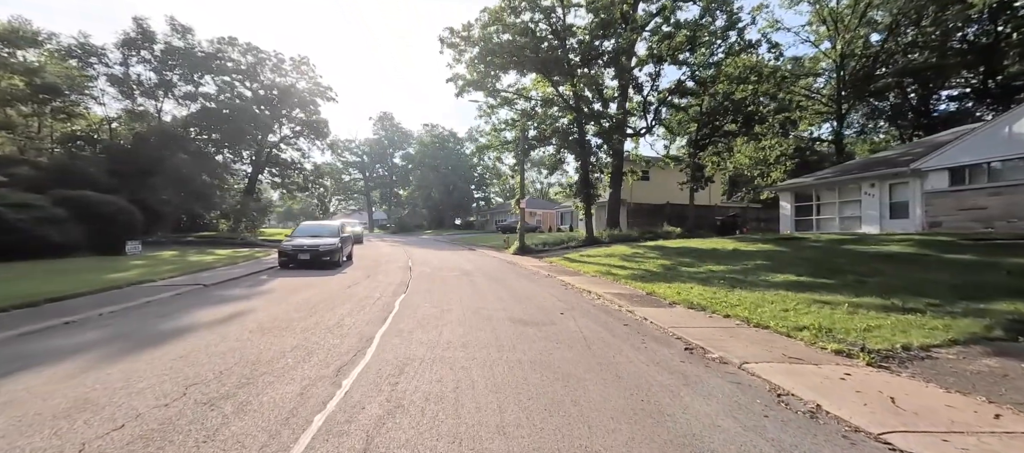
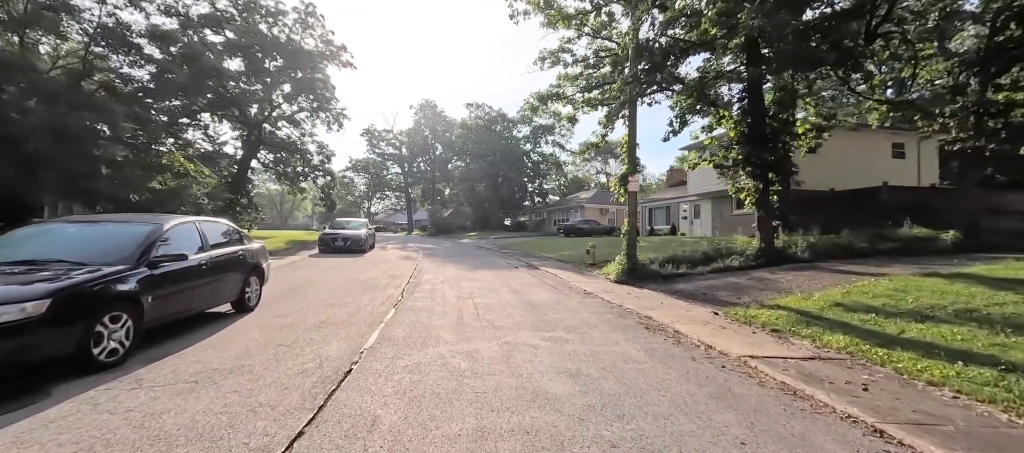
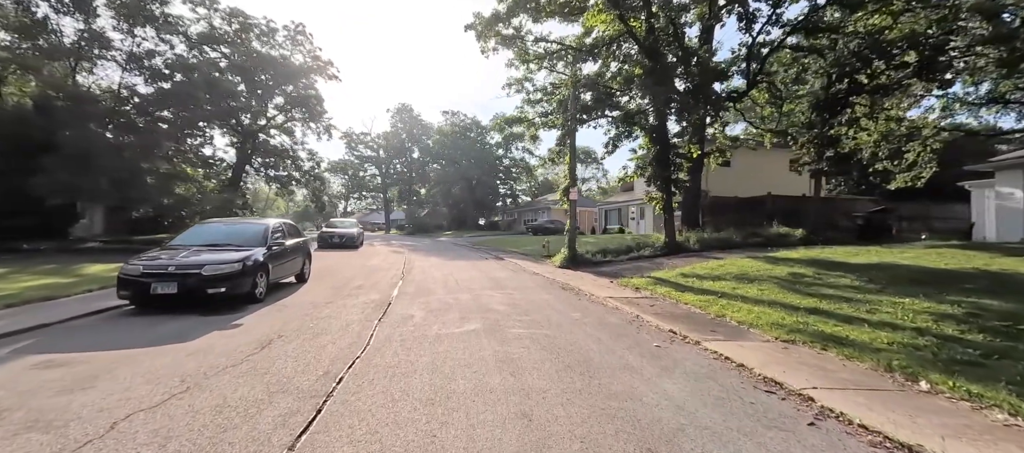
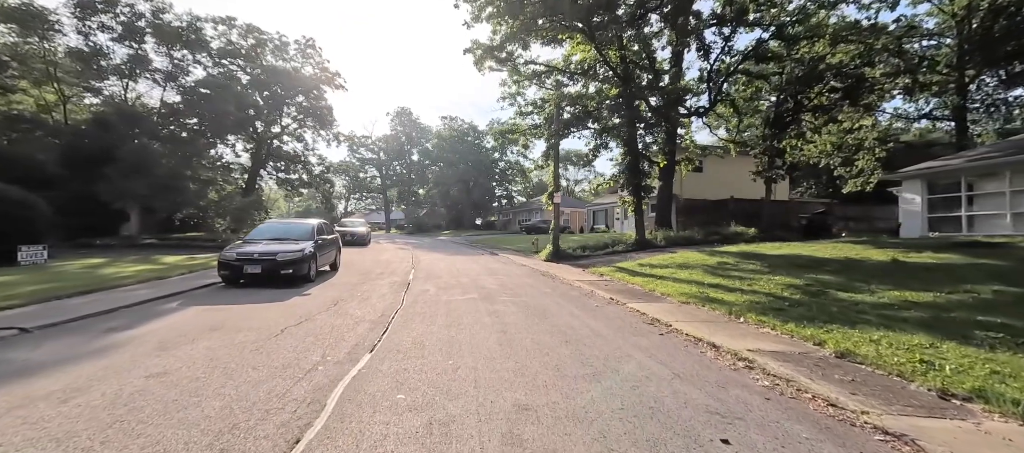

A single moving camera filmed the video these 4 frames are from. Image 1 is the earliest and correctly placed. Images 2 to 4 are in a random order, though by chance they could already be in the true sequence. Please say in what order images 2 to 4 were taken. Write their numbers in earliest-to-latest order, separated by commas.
4, 3, 2
